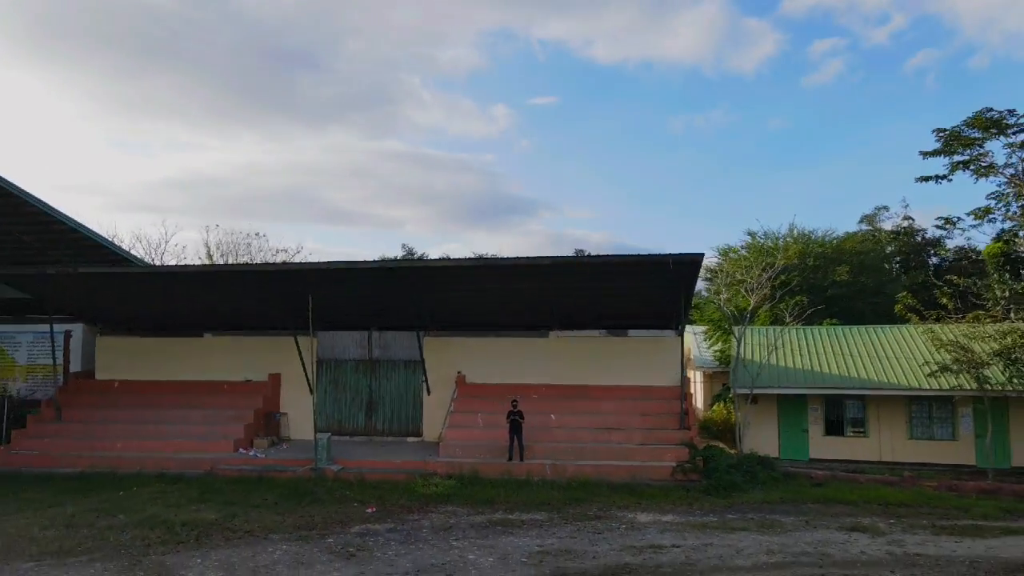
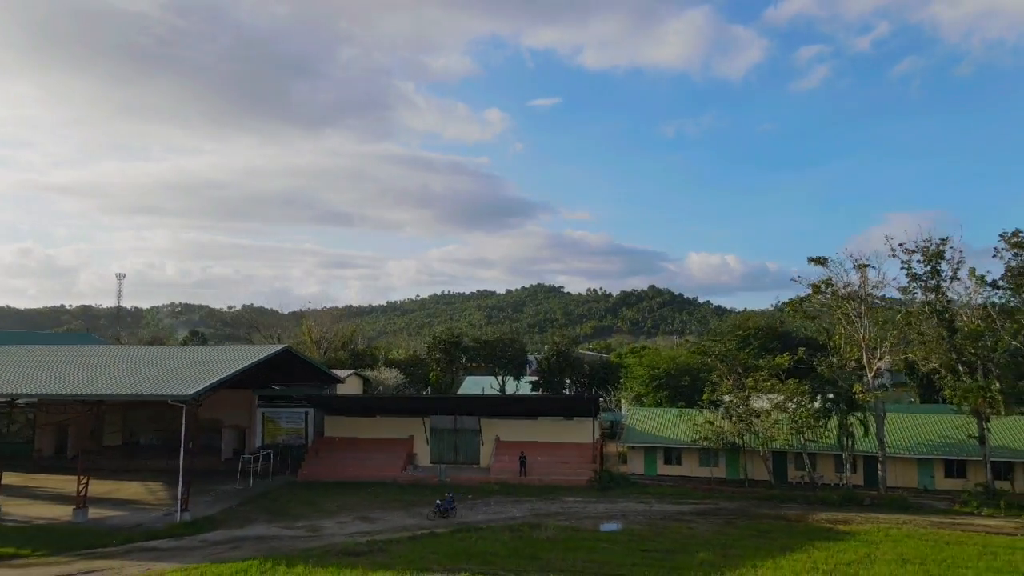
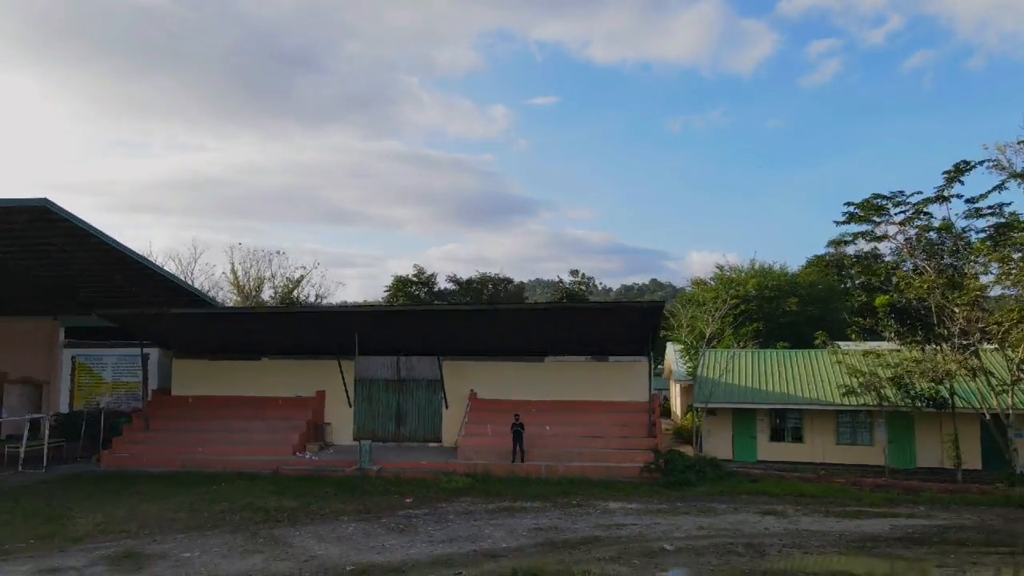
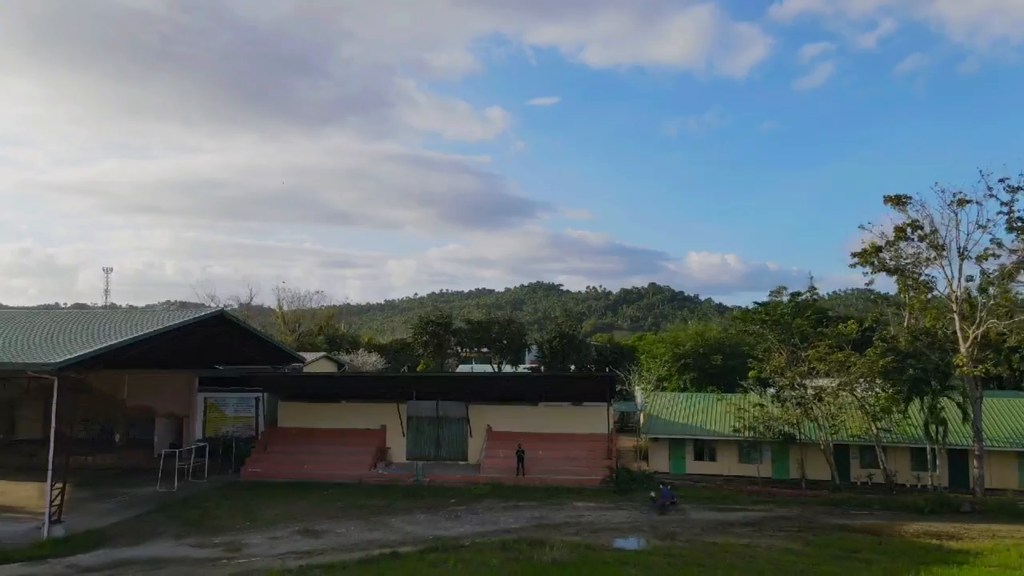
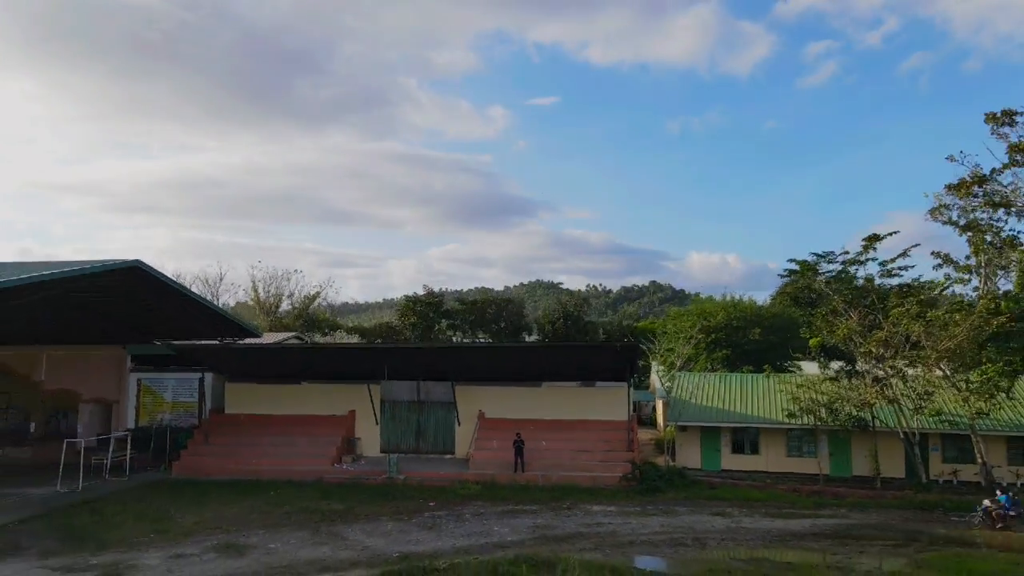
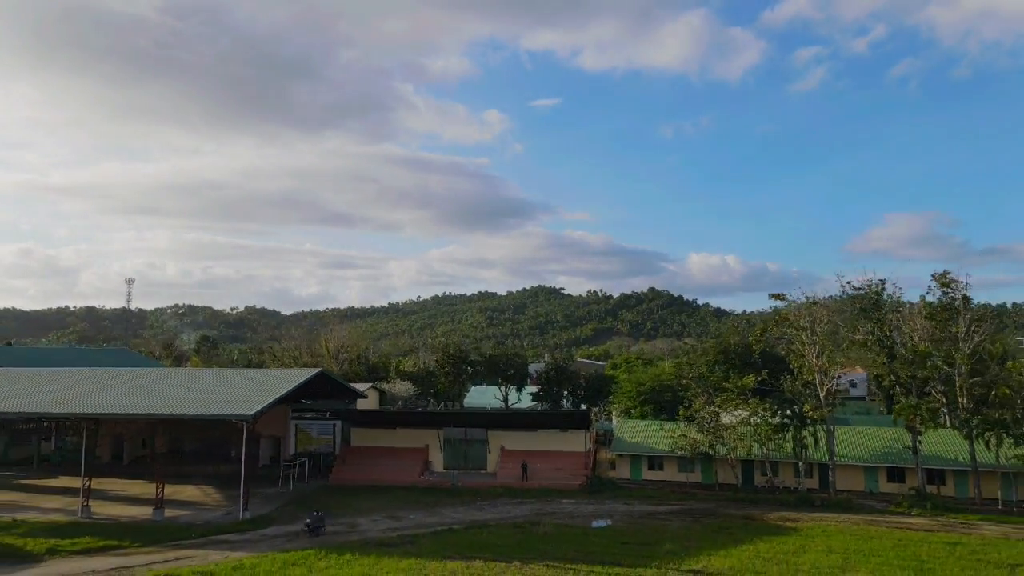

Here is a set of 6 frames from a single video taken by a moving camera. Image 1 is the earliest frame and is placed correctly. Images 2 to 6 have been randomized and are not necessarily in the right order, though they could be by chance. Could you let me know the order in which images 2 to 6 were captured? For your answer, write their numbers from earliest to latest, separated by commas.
3, 5, 4, 2, 6
